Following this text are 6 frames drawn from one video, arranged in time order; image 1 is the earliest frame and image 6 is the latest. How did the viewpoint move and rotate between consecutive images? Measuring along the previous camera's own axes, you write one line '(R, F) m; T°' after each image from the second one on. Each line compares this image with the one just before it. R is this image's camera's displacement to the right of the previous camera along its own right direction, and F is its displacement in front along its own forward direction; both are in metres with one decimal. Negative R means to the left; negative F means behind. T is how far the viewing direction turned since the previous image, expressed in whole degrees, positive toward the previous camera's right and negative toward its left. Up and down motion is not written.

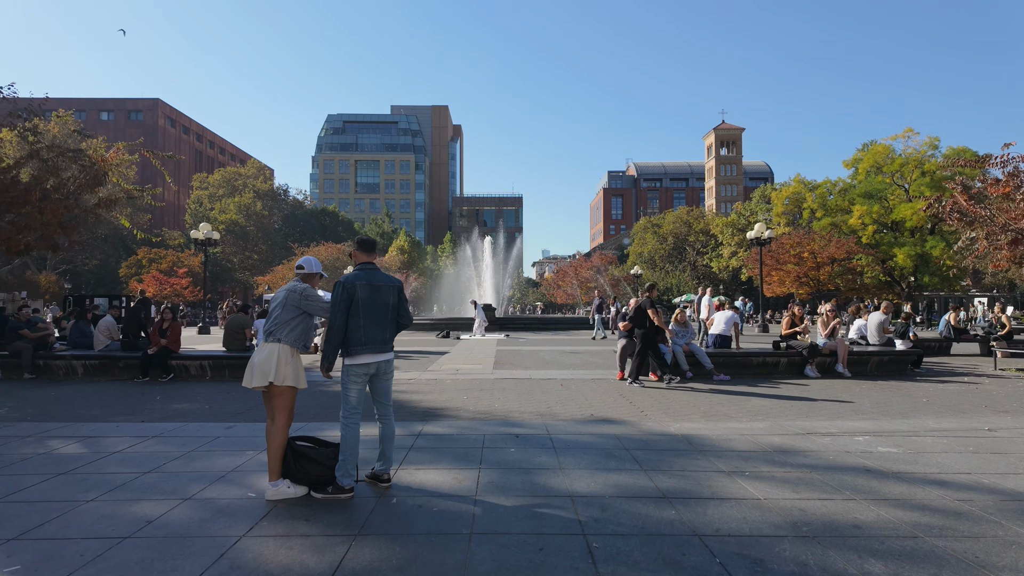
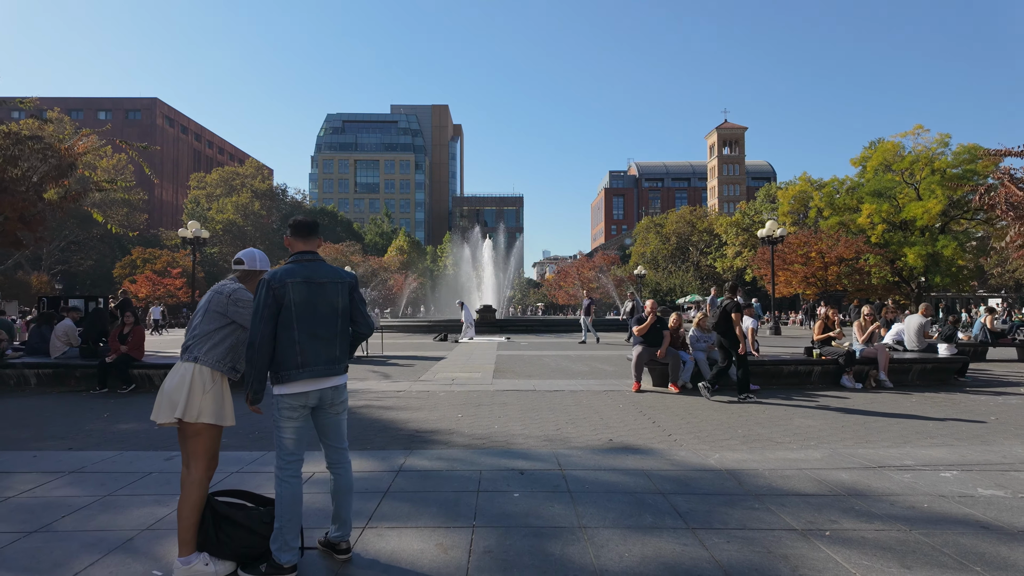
(0.0, +1.2) m; 0°
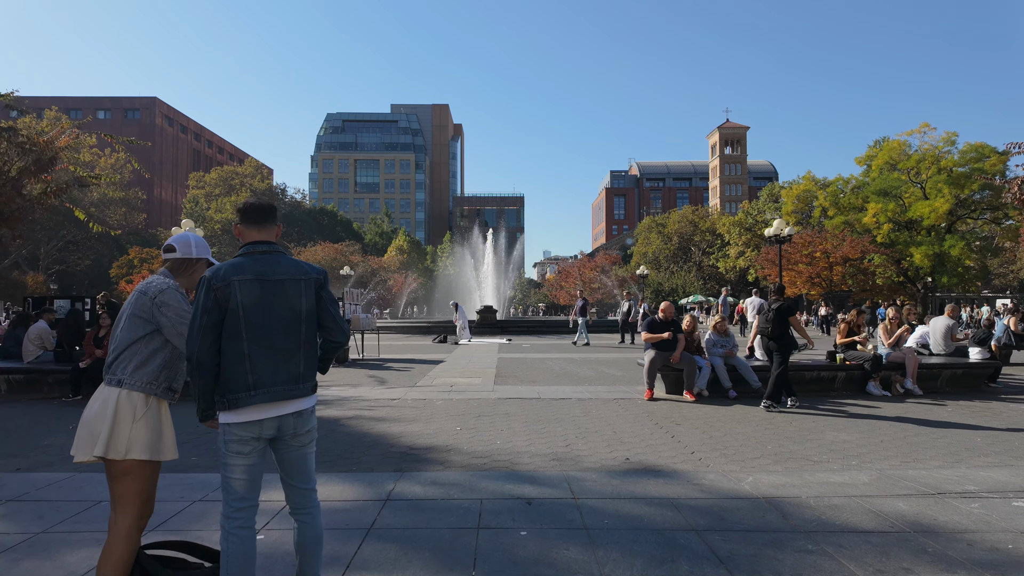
(0.0, +0.7) m; 0°
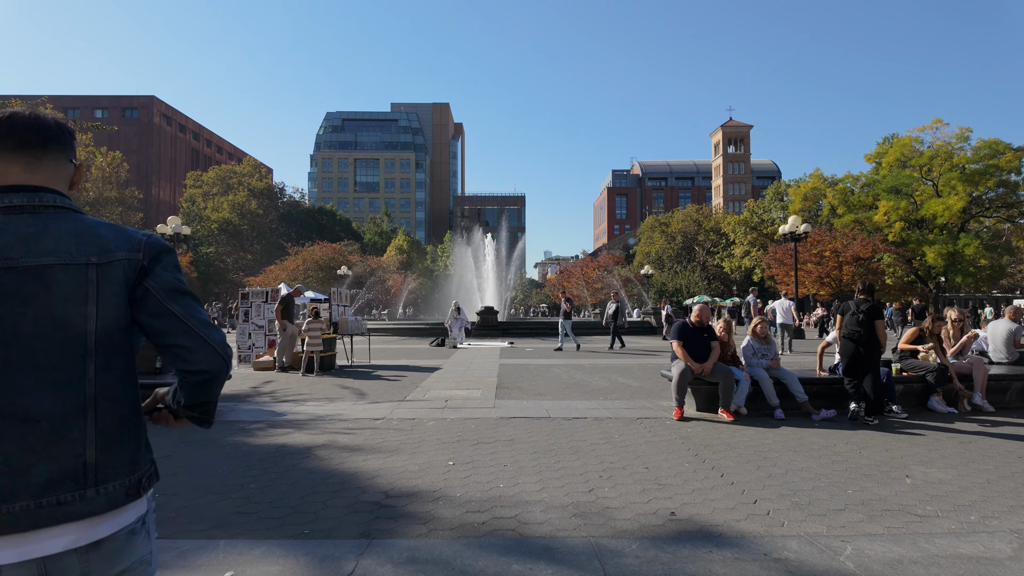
(0.0, +1.3) m; 0°
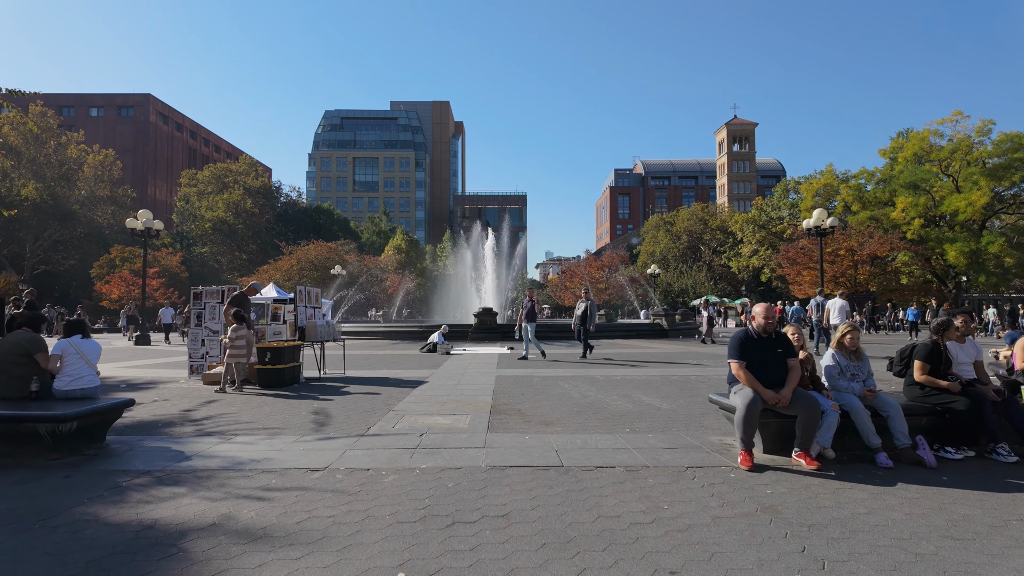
(0.0, +2.1) m; 0°
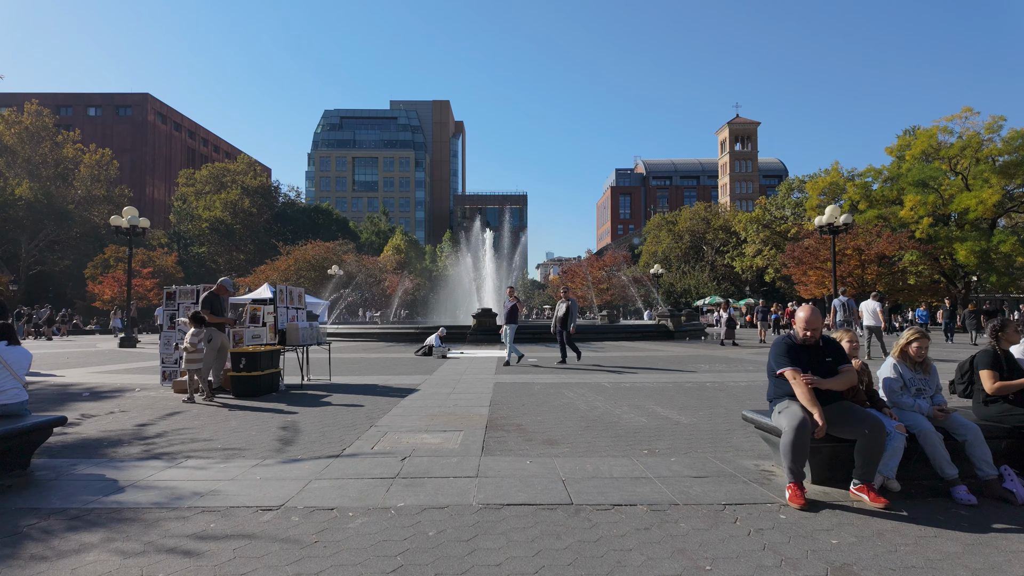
(0.0, +1.0) m; 0°
